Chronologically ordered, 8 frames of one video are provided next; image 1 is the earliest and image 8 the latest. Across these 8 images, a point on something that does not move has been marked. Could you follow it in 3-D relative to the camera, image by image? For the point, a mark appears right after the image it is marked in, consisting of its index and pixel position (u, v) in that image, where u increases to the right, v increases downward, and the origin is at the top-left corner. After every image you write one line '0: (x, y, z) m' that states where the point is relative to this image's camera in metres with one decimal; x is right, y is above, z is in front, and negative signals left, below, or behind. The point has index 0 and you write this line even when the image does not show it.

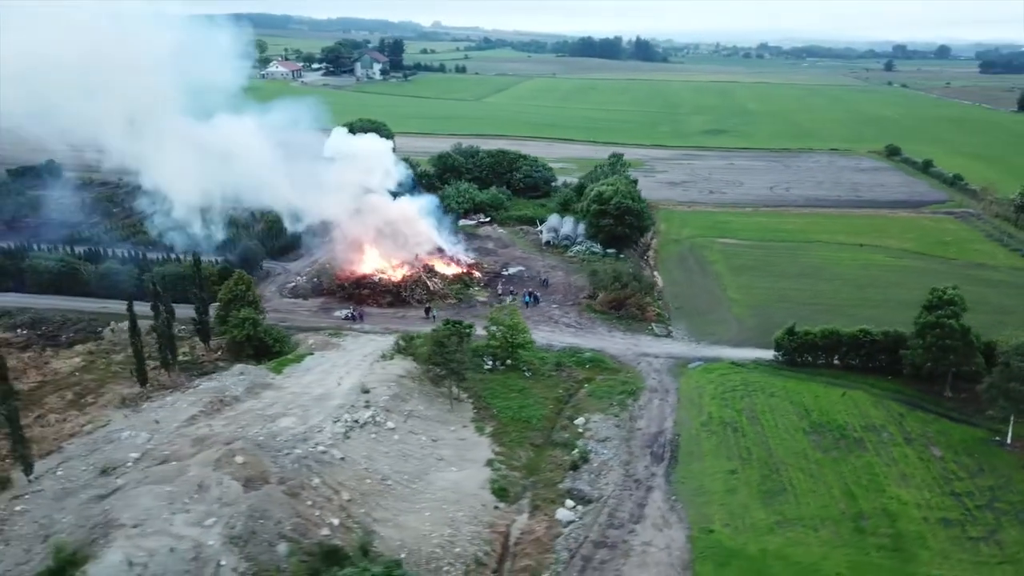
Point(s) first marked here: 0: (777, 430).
0: (+5.4, -2.9, +16.3) m
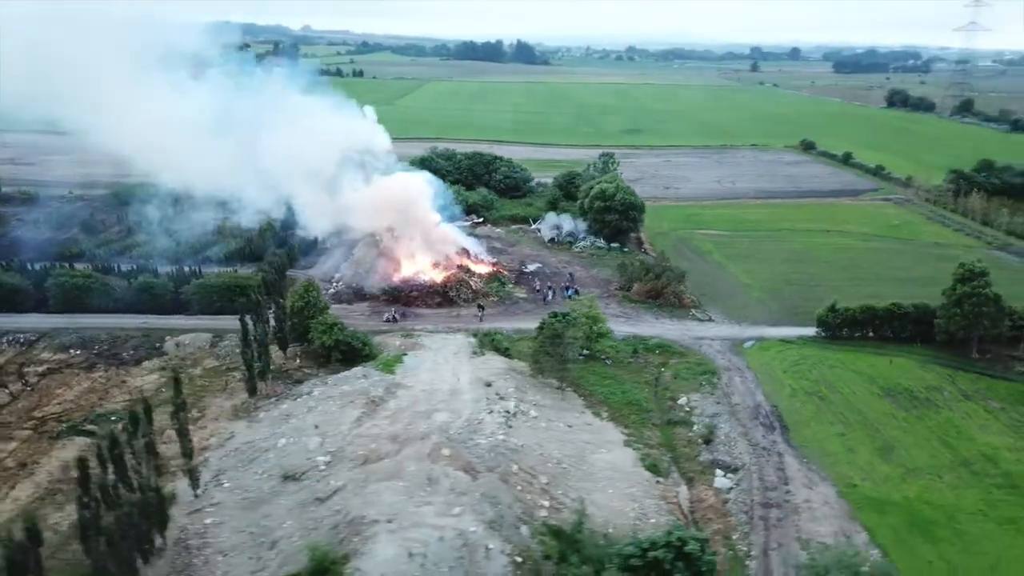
0: (+7.7, -2.4, +18.0) m
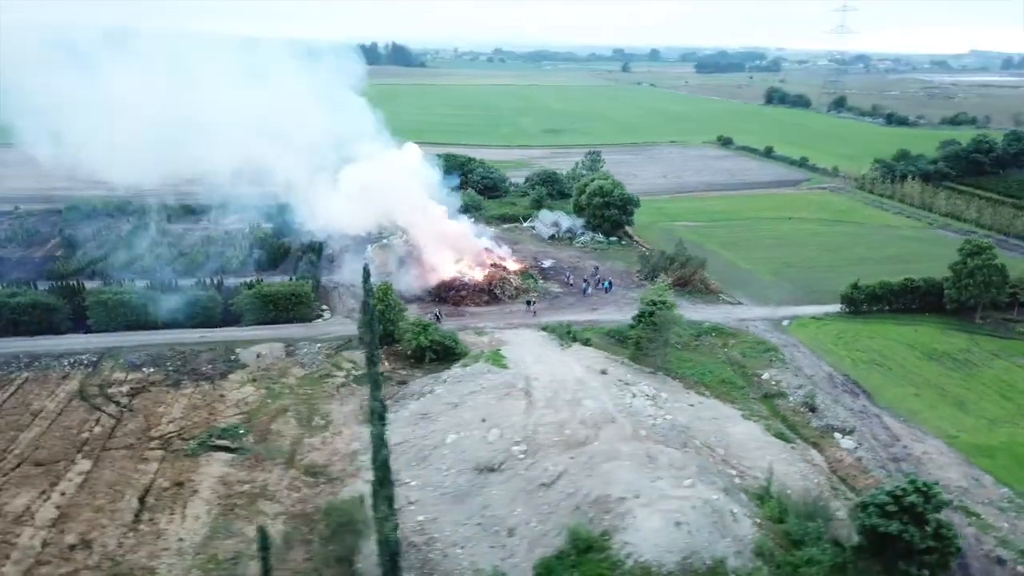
0: (+9.8, -1.8, +20.1) m
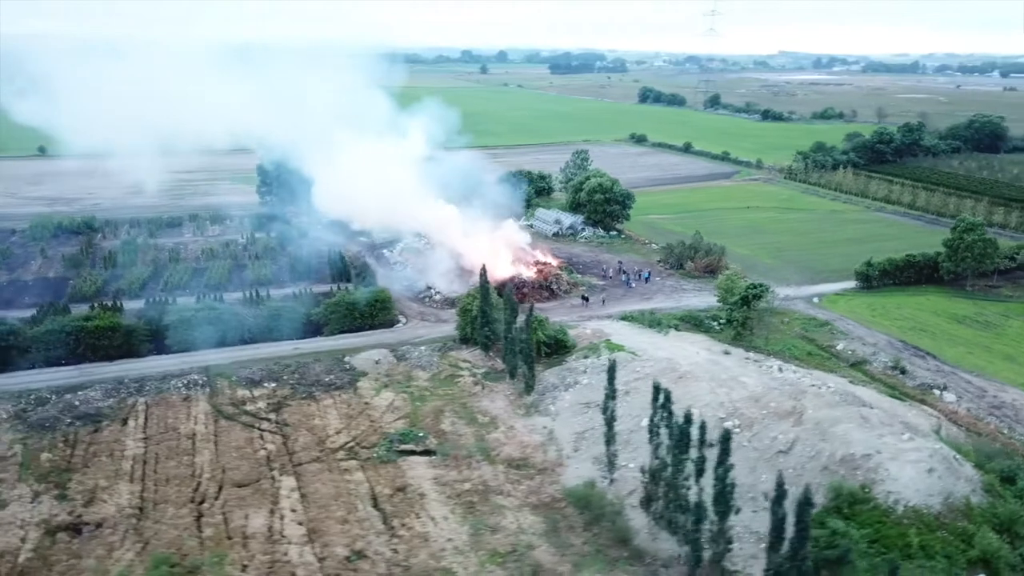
0: (+12.1, -1.1, +22.8) m
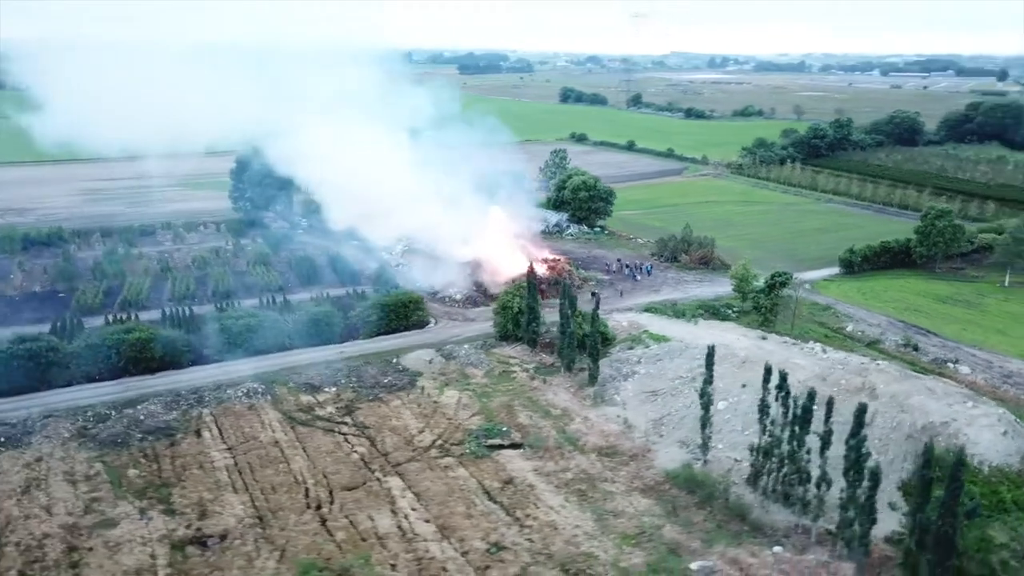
0: (+12.8, -0.6, +24.7) m
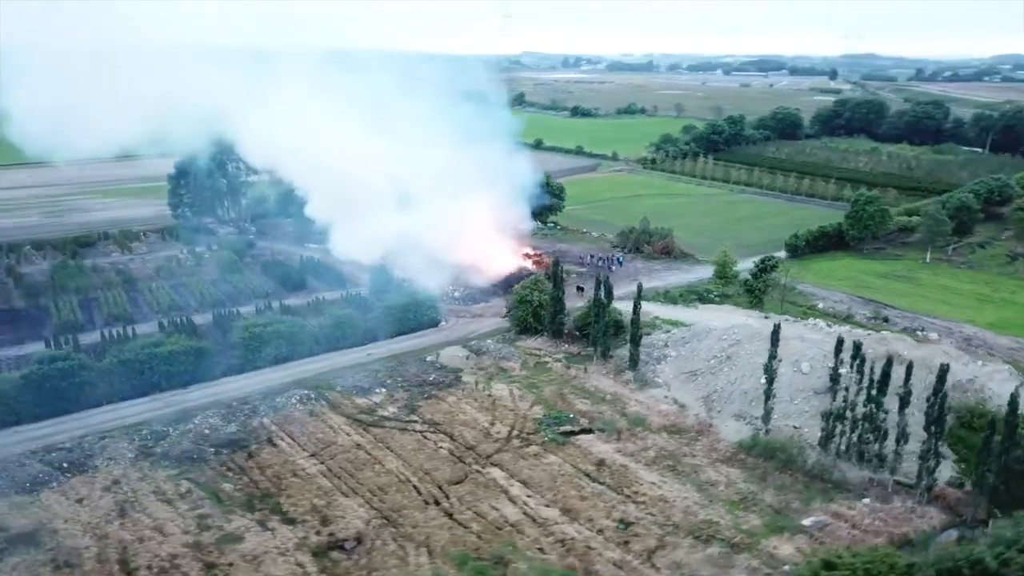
0: (+12.3, +0.2, +27.4) m
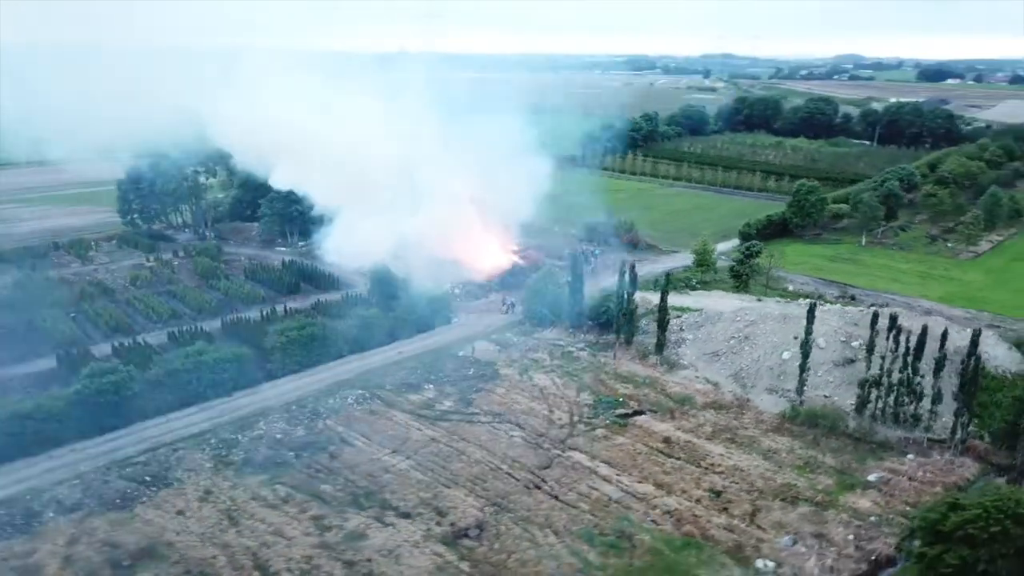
0: (+11.7, +0.8, +29.7) m
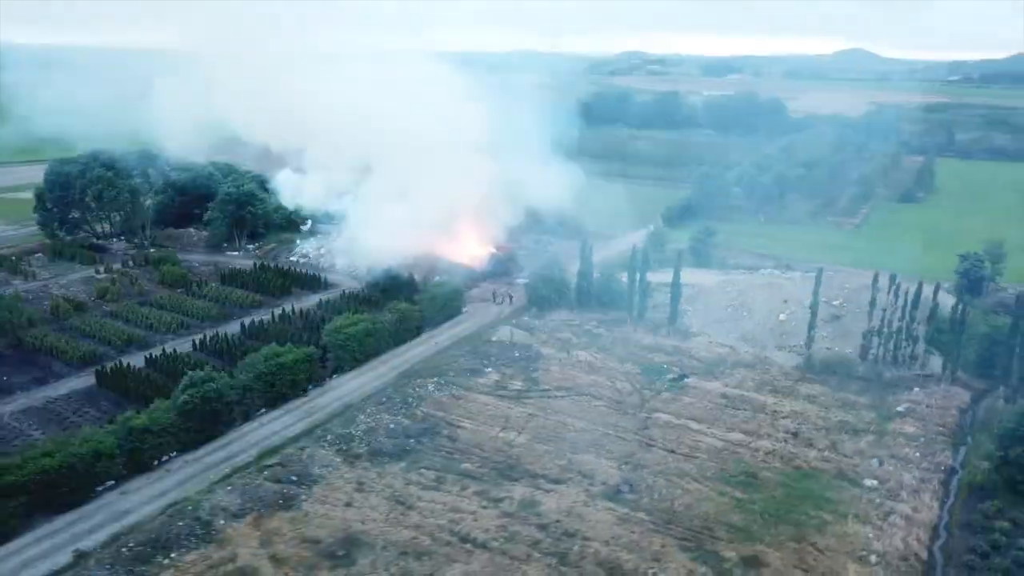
0: (+9.7, +1.9, +33.3) m
